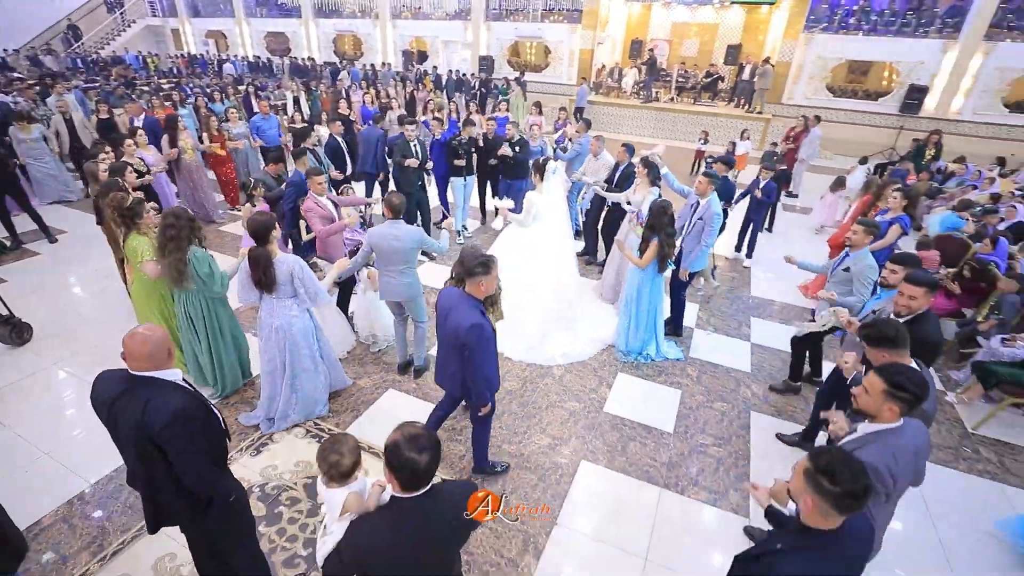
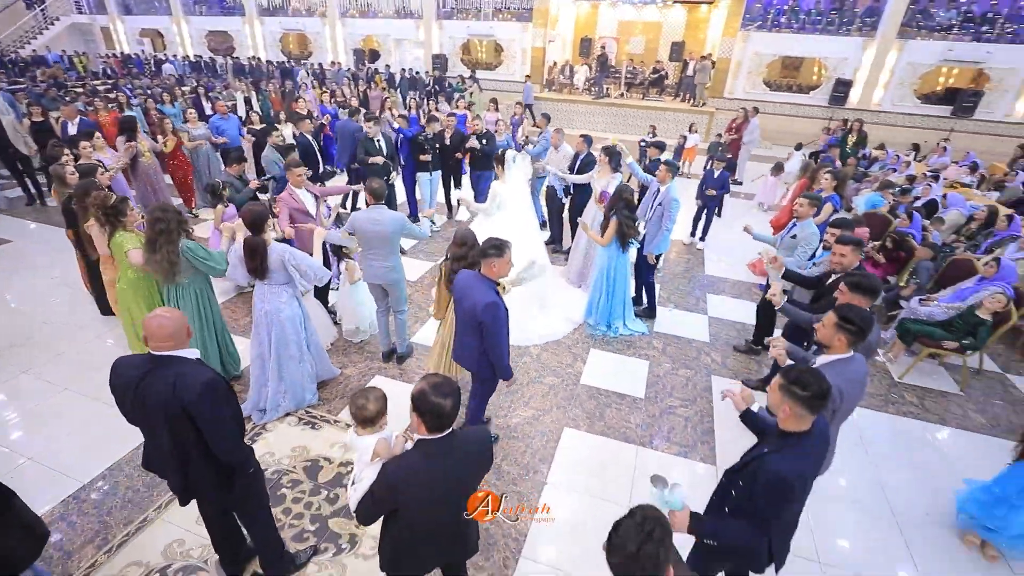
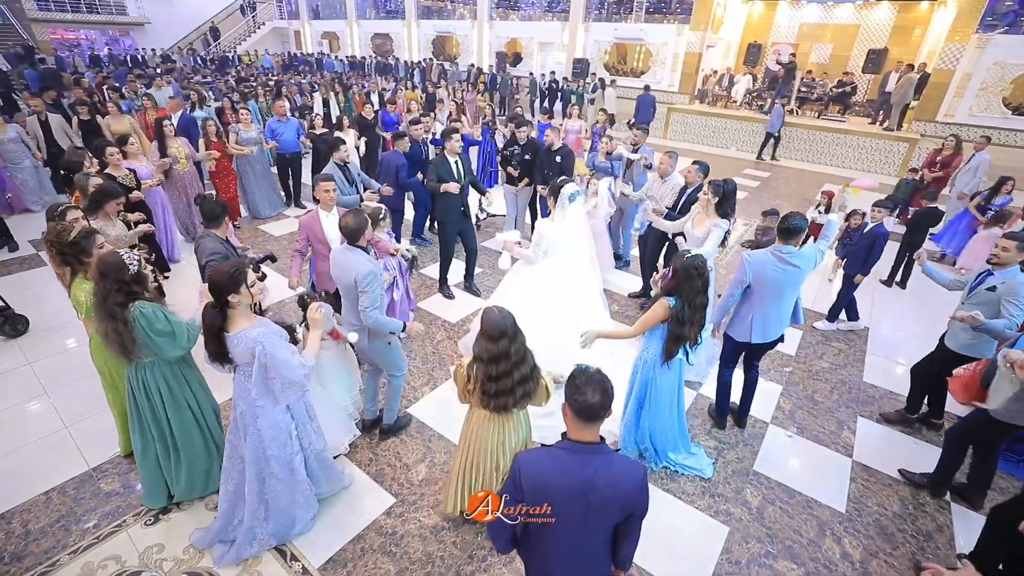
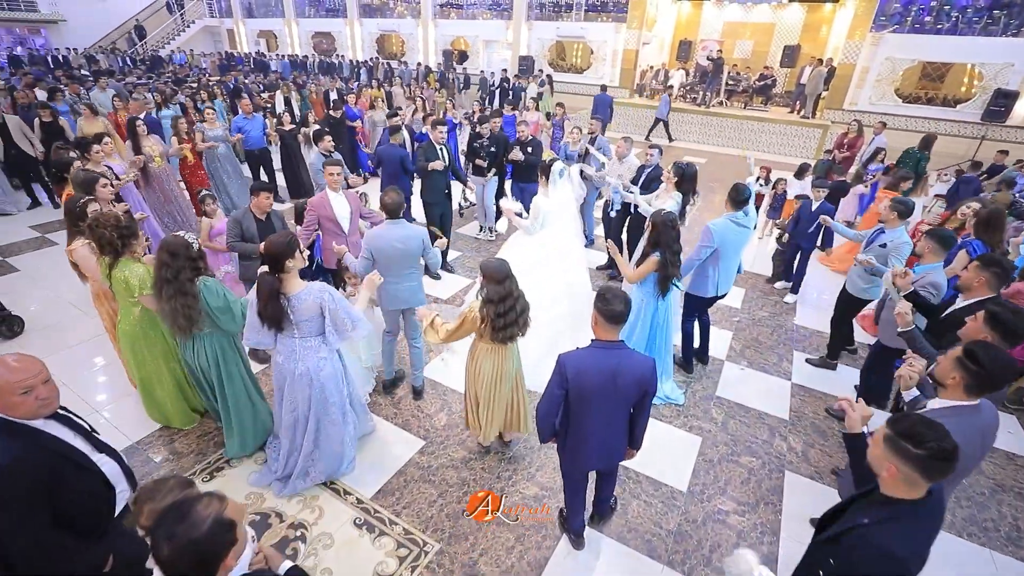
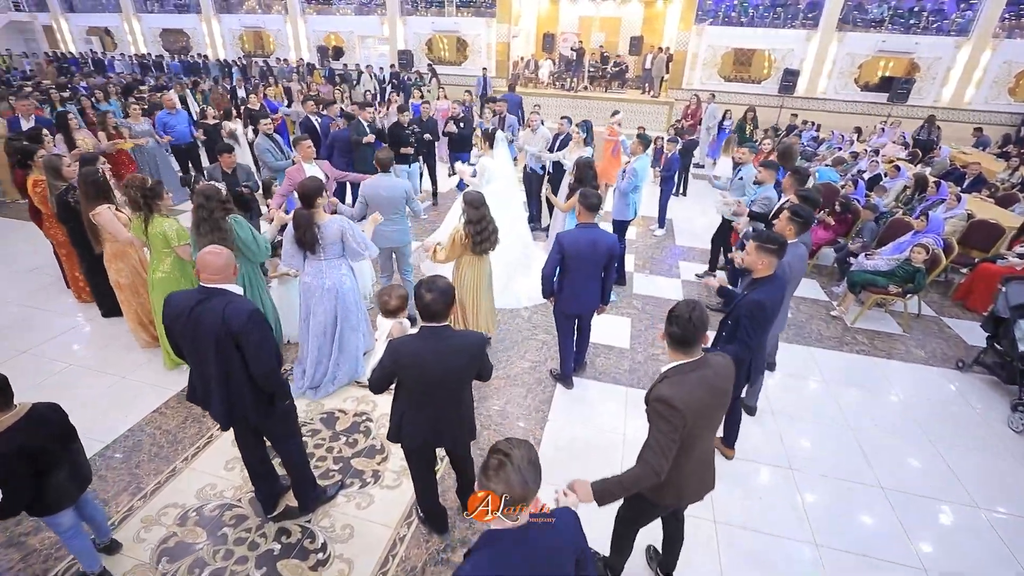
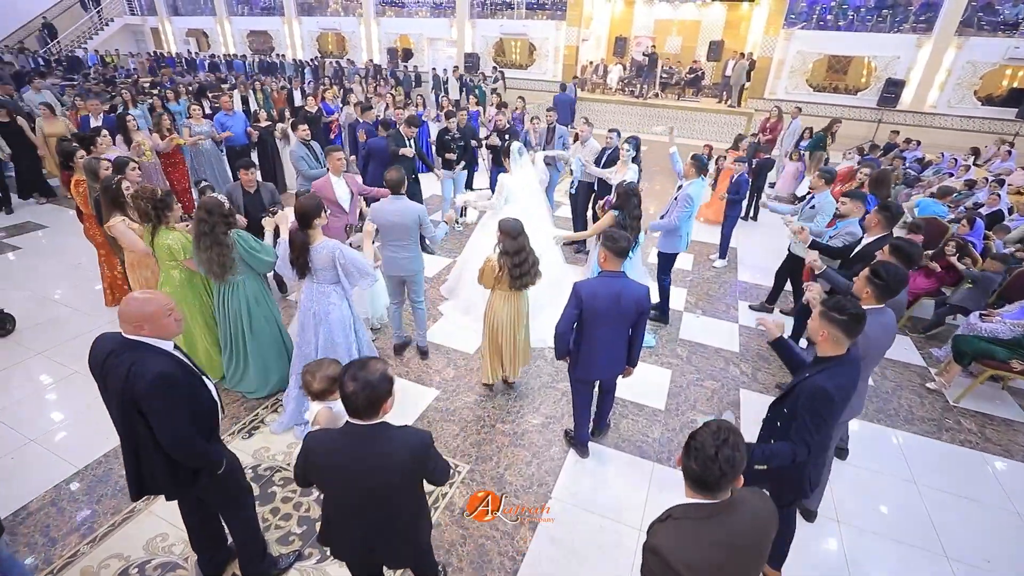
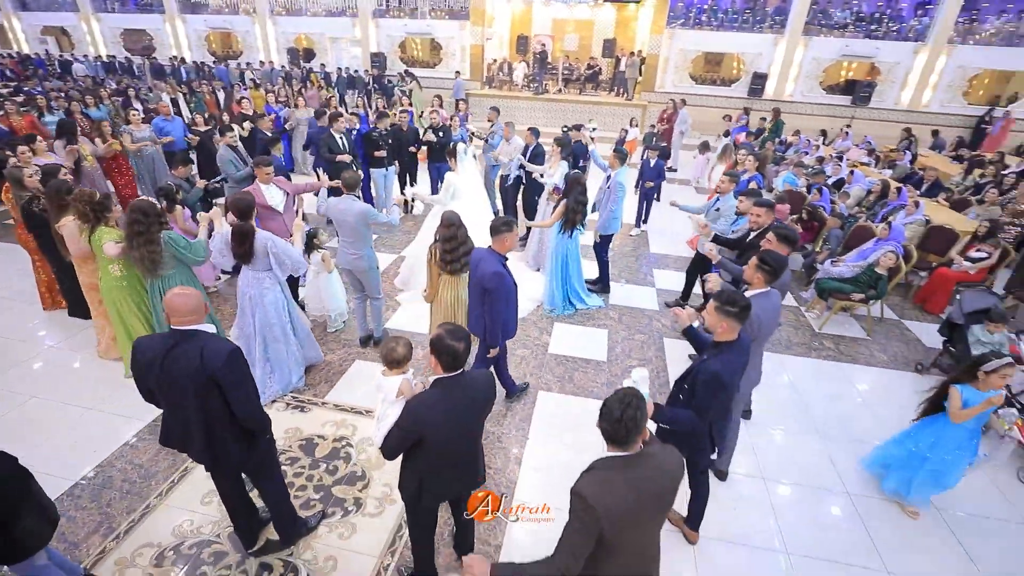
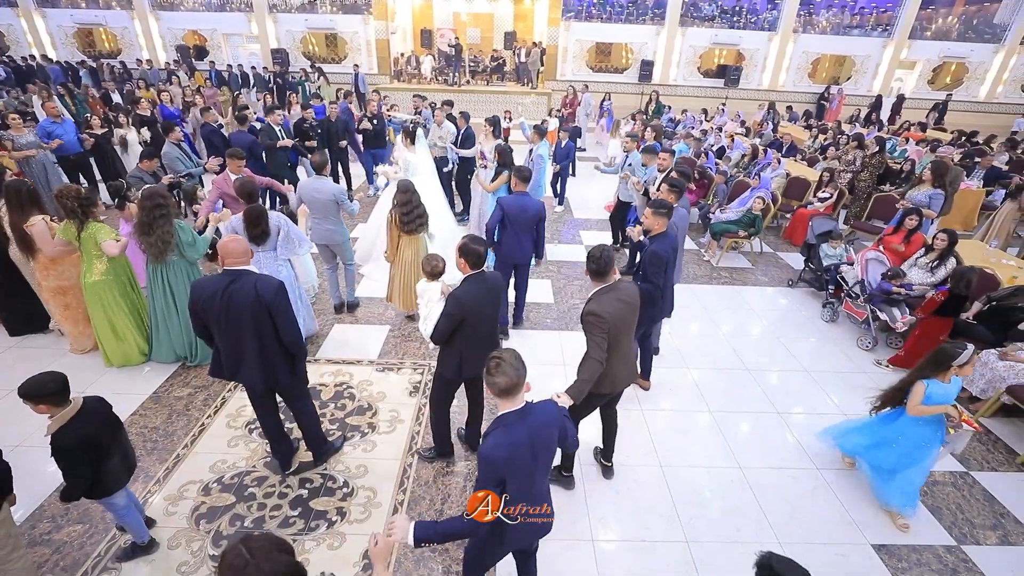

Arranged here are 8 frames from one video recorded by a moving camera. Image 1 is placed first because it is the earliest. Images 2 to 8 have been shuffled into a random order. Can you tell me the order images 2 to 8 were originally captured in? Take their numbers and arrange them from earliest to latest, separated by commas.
2, 7, 8, 5, 6, 4, 3
